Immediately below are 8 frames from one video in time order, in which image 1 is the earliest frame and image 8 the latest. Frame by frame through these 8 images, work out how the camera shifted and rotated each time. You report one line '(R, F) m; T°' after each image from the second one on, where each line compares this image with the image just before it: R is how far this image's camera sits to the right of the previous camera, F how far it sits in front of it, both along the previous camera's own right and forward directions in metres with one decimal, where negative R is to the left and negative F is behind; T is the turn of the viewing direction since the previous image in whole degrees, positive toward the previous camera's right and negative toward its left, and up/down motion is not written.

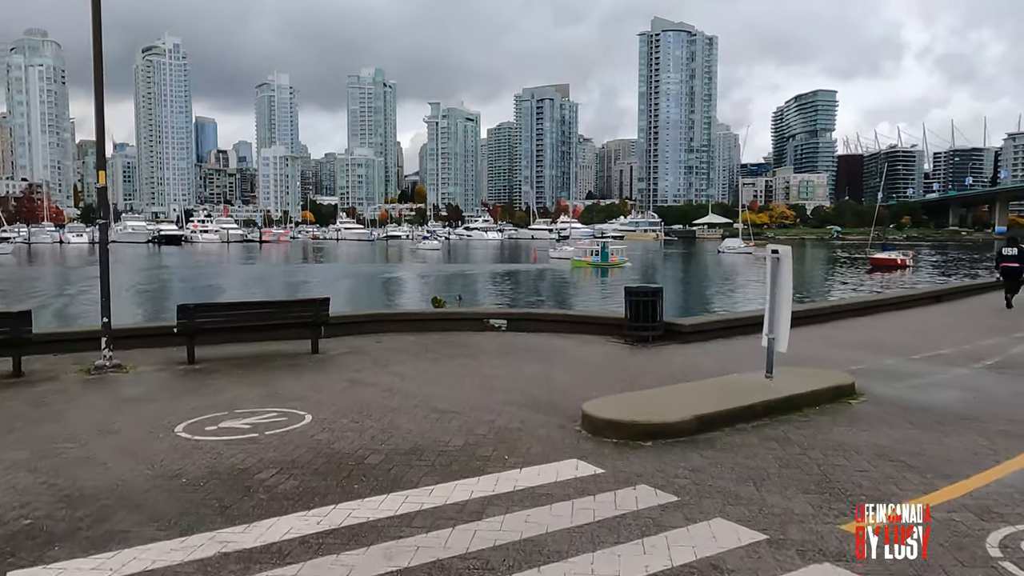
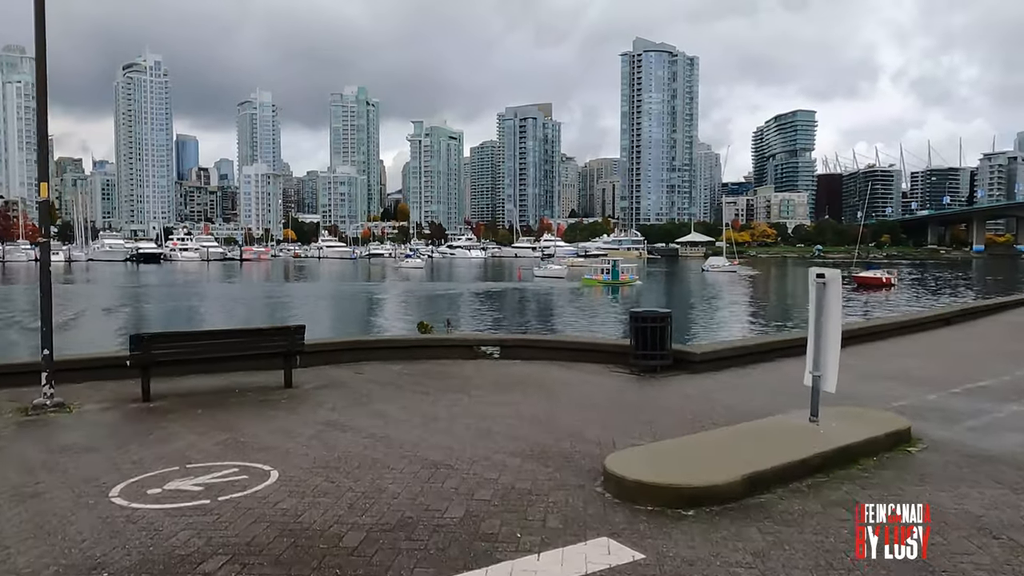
(-0.1, +0.9) m; +1°
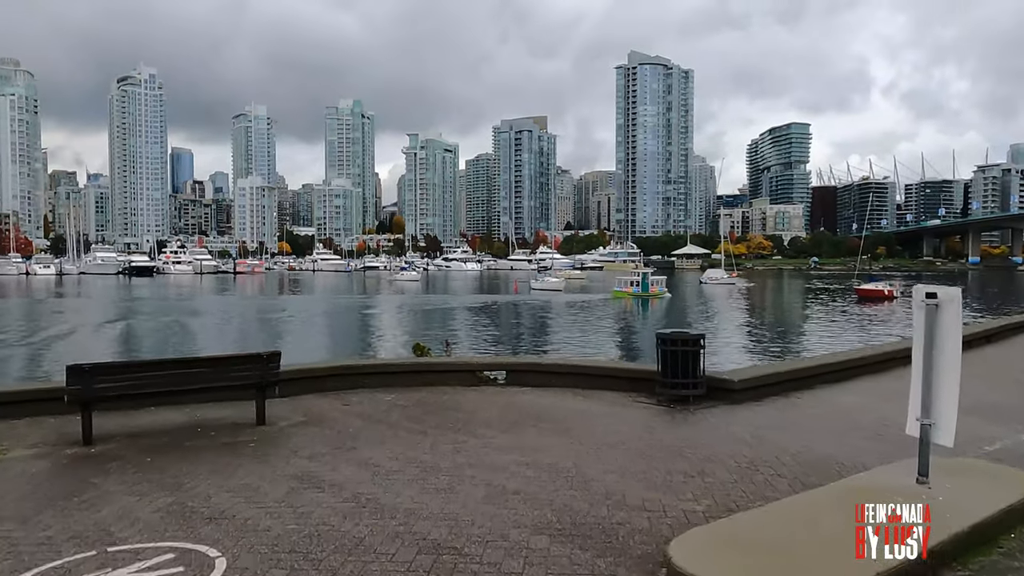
(-0.1, +1.2) m; 0°
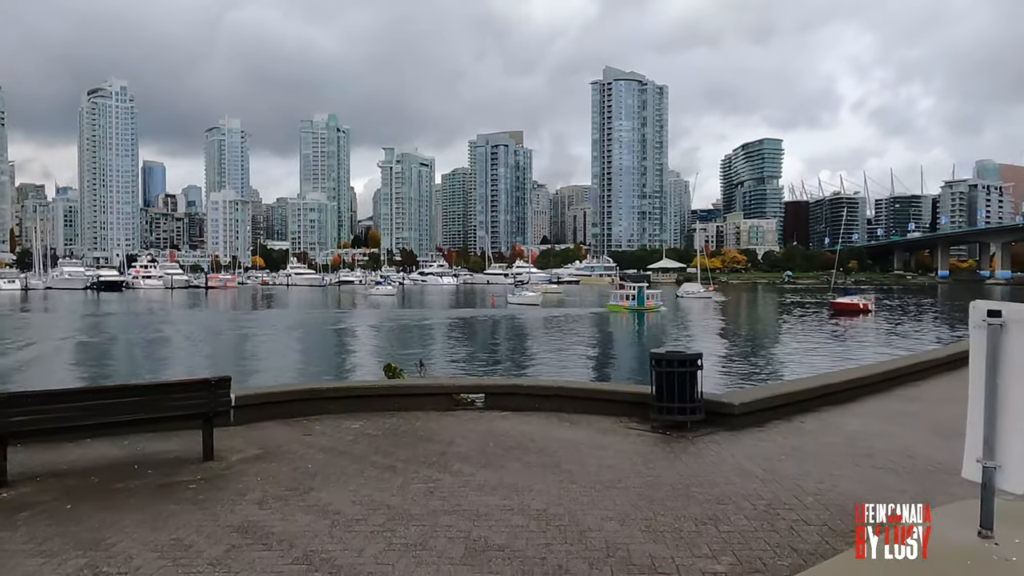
(0.0, +0.7) m; +2°
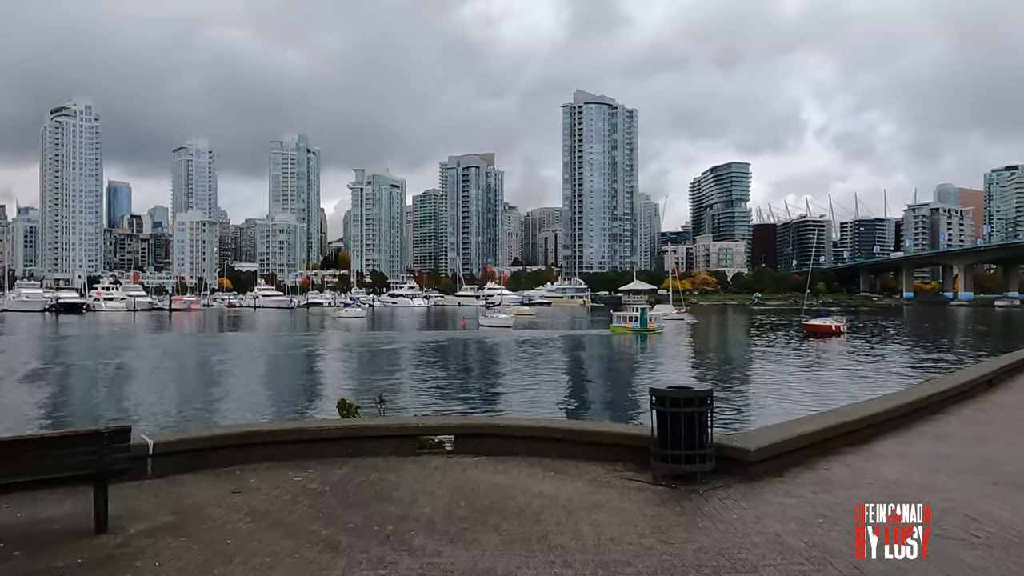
(0.0, +1.2) m; +2°
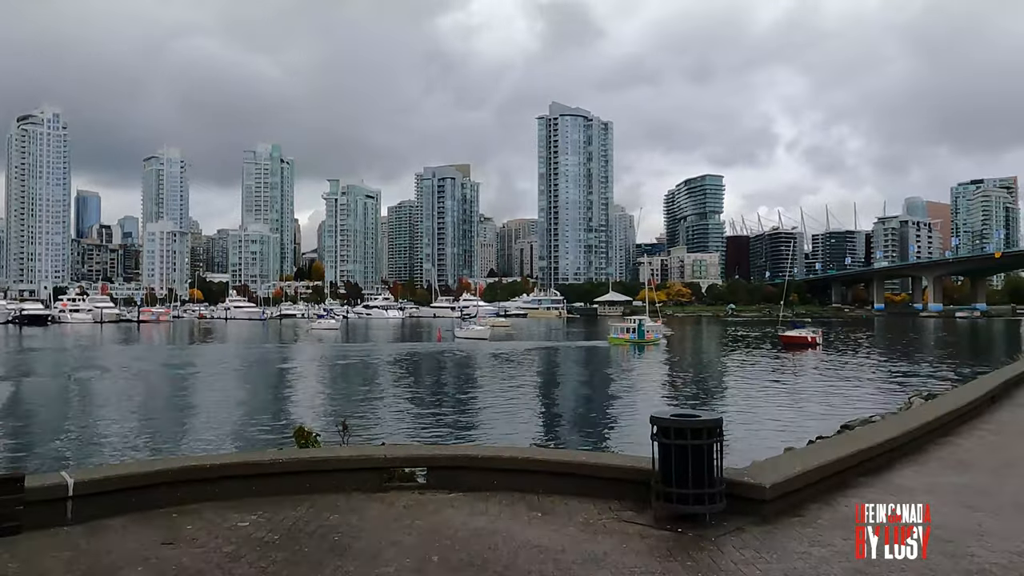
(0.0, +0.8) m; +2°
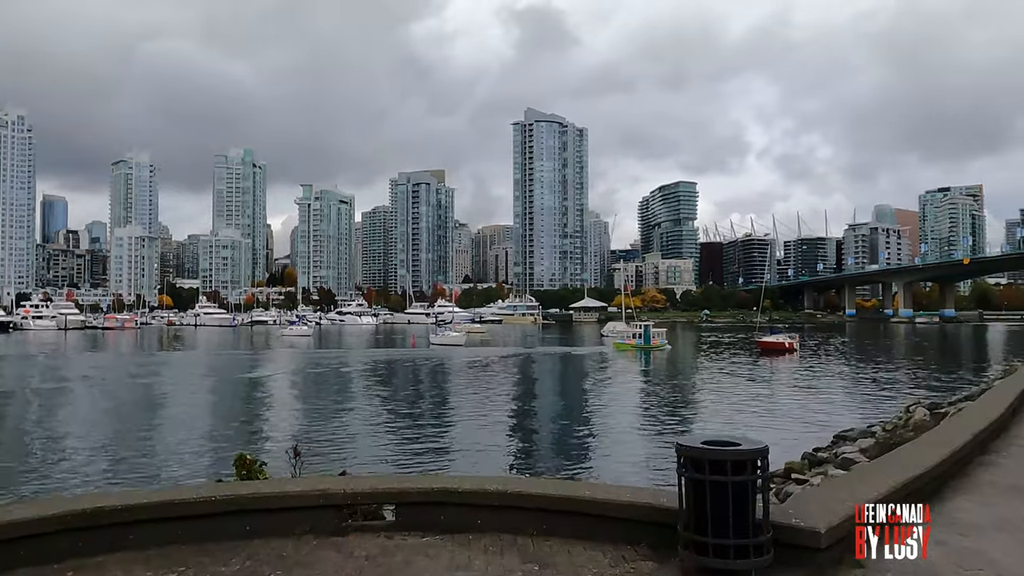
(-0.1, +1.2) m; +2°
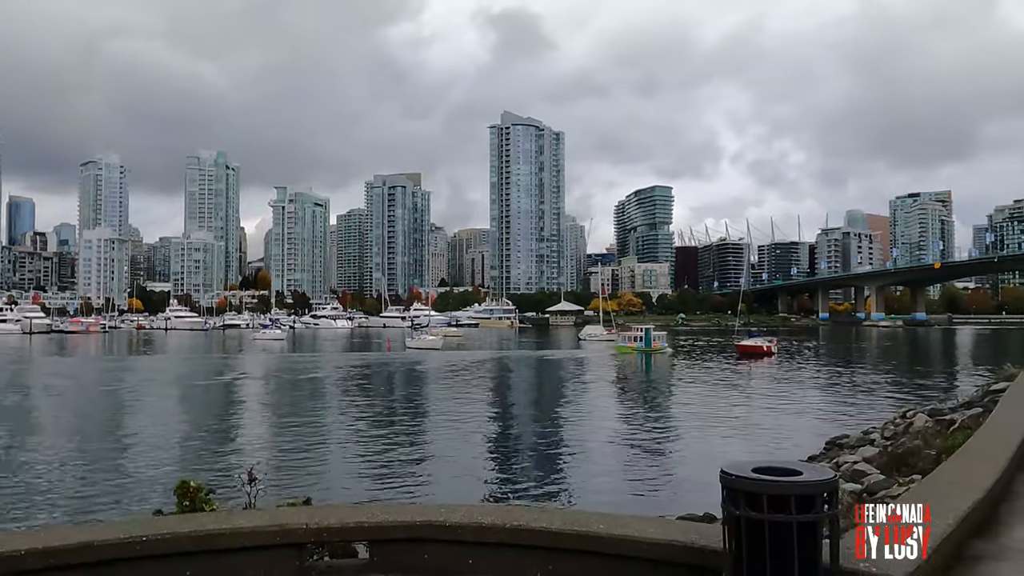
(-0.1, +0.9) m; +2°
